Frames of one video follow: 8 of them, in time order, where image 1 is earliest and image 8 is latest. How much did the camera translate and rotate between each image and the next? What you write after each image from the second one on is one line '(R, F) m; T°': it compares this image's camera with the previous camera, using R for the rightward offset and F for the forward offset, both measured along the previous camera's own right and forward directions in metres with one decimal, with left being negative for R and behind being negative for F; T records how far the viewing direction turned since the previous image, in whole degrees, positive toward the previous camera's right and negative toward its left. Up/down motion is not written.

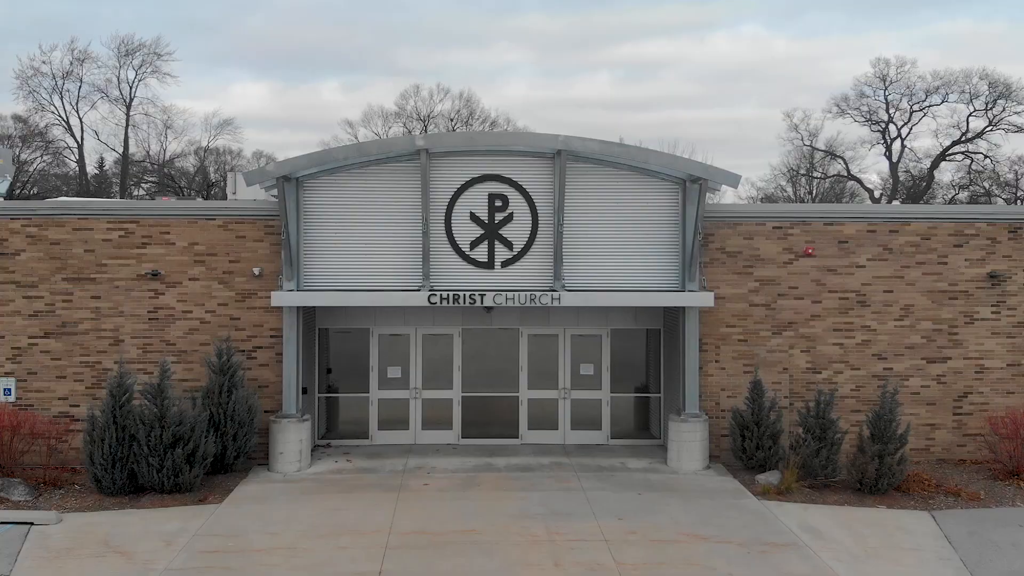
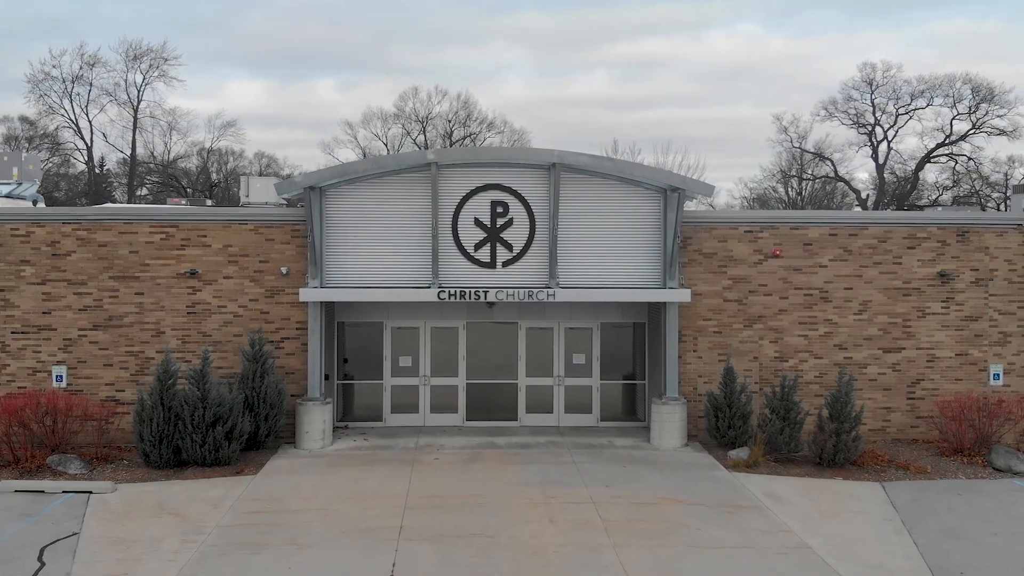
(-0.1, -1.3) m; 0°
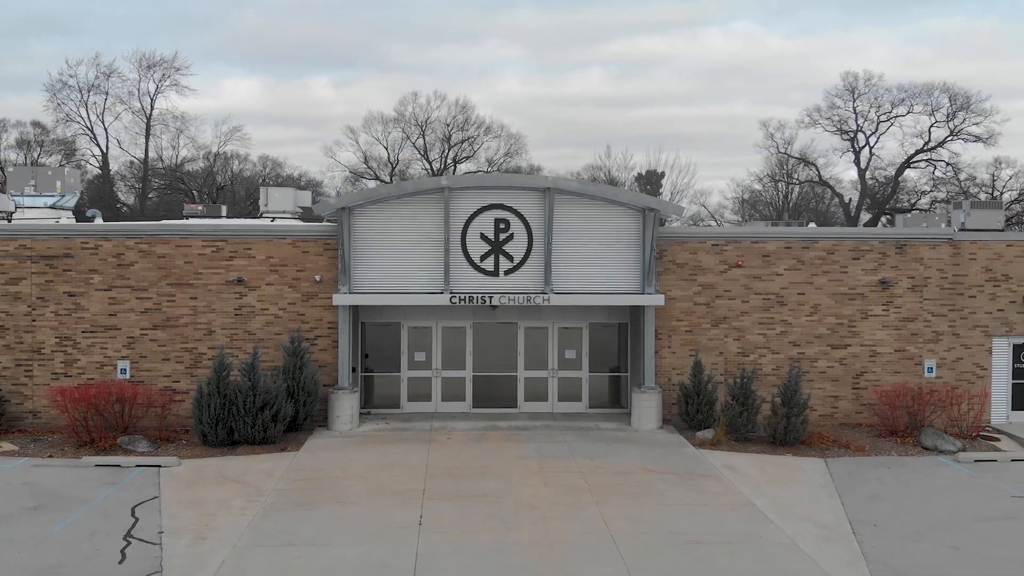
(-0.1, -2.1) m; 0°
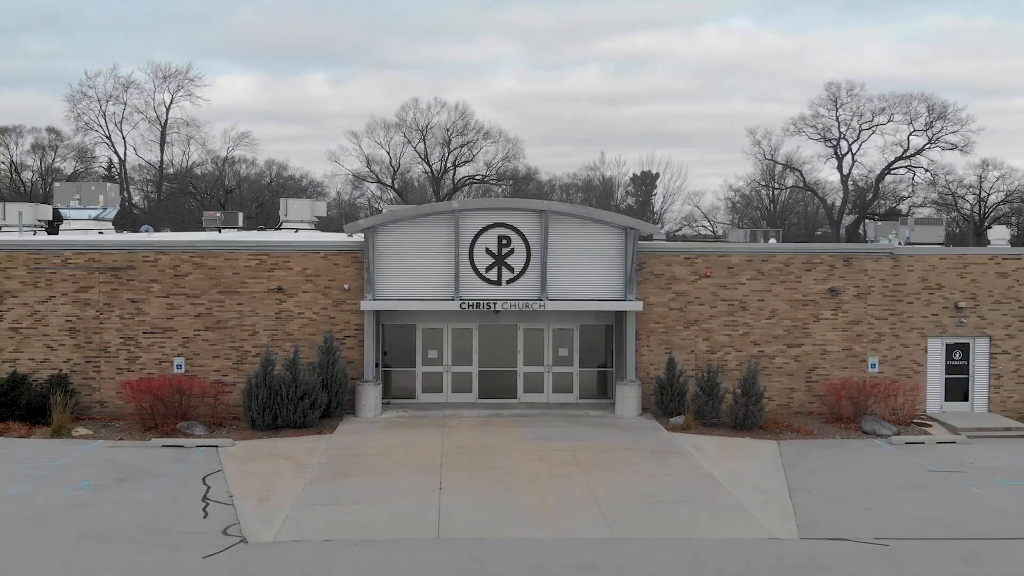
(-0.1, -2.4) m; 0°
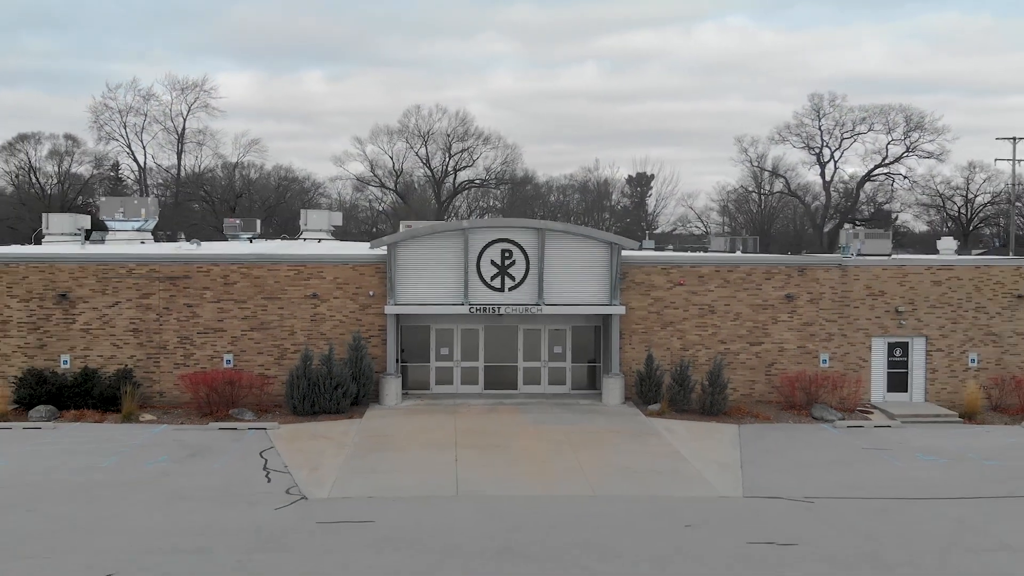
(-0.1, -2.8) m; 0°
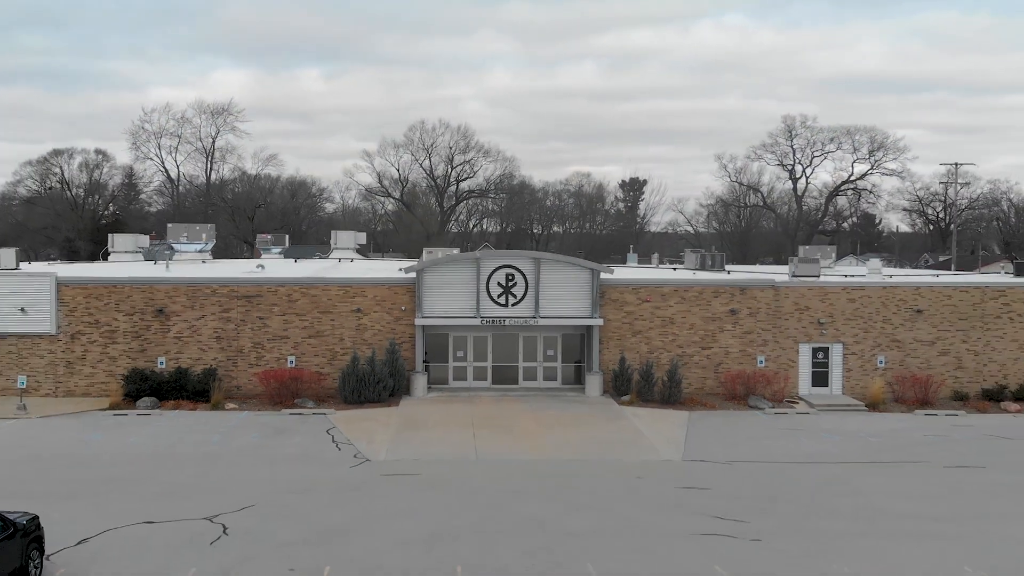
(-0.2, -5.4) m; 0°
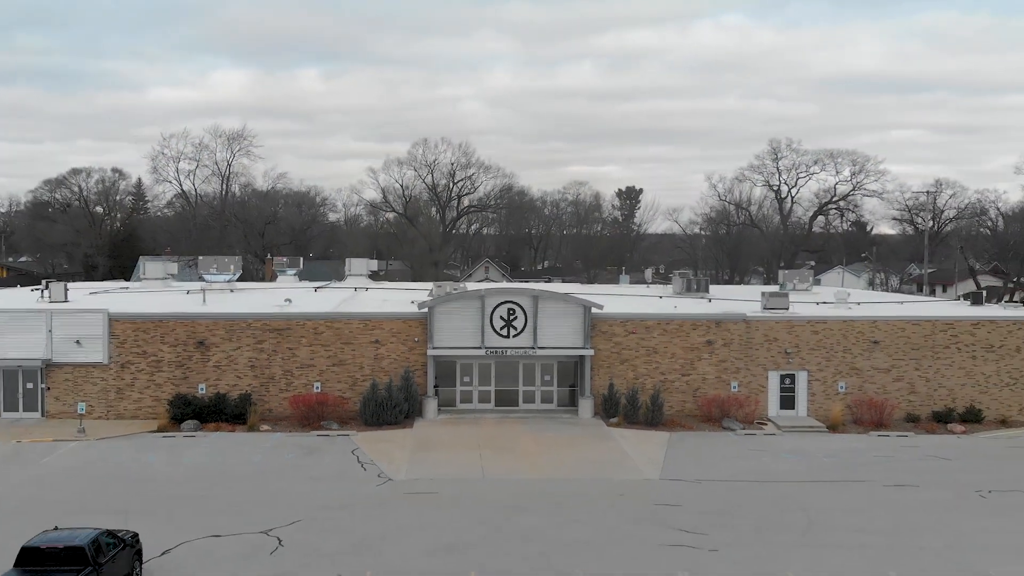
(-0.1, -3.2) m; 0°
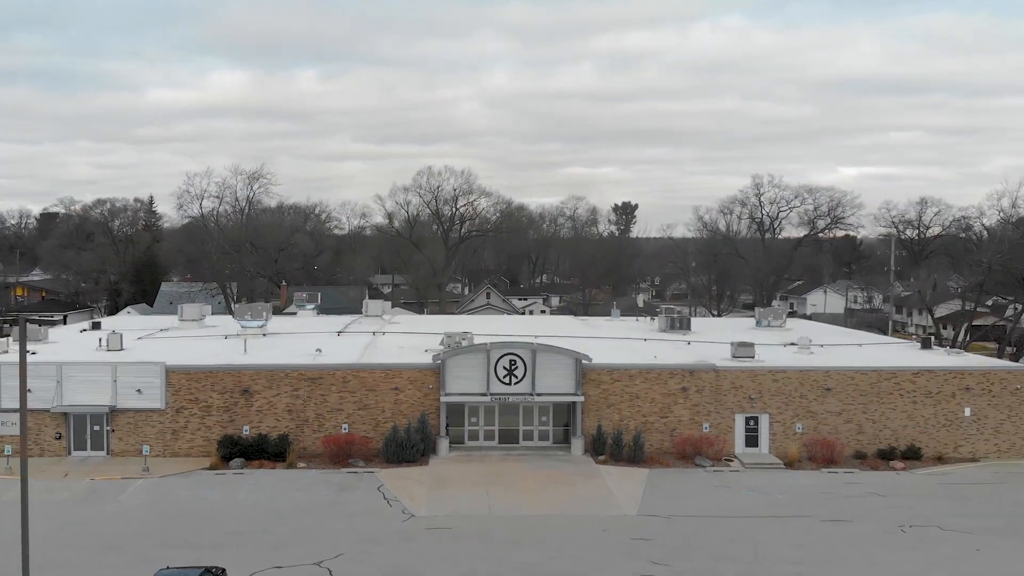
(-0.1, -4.4) m; 0°
